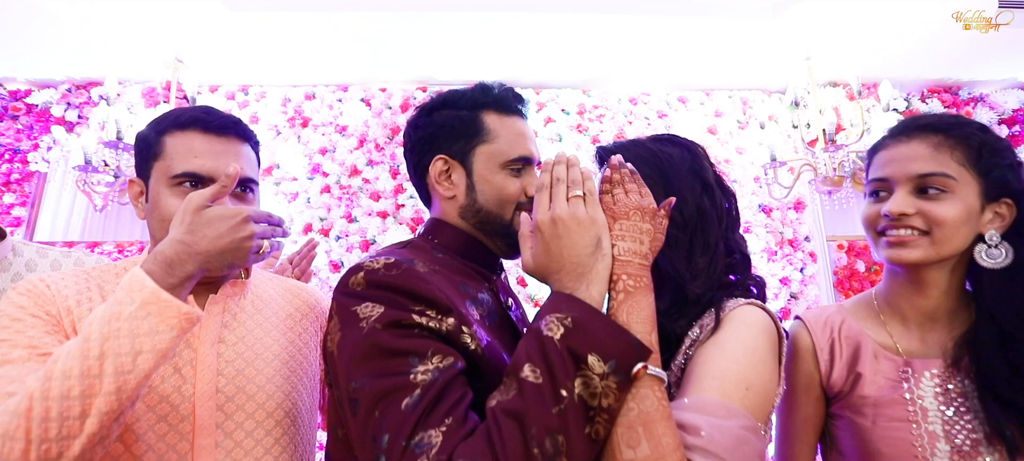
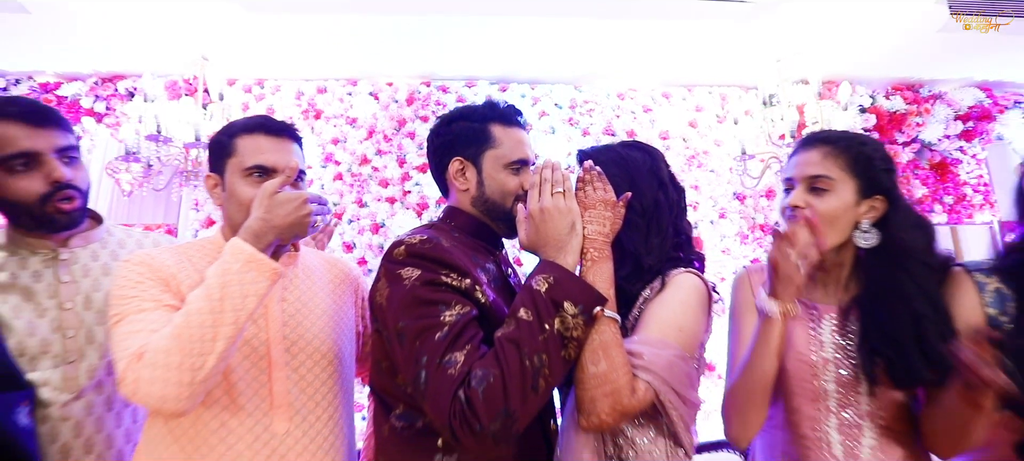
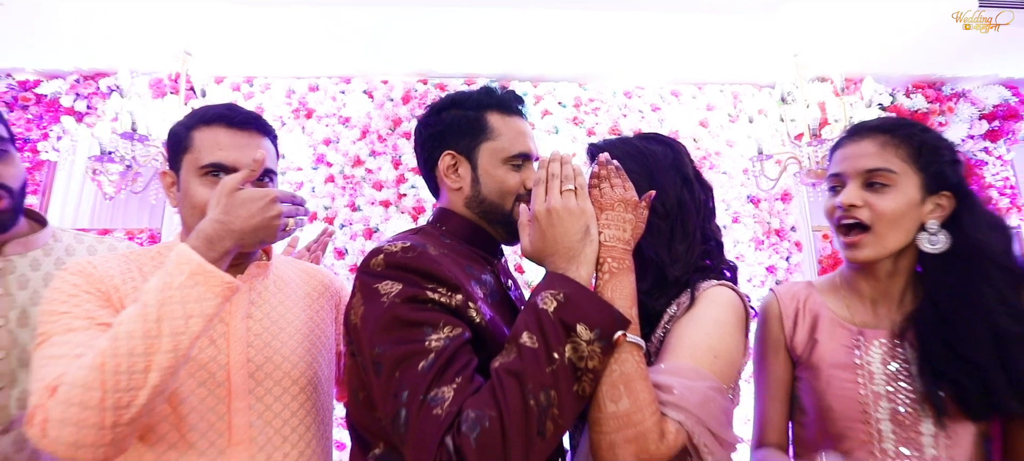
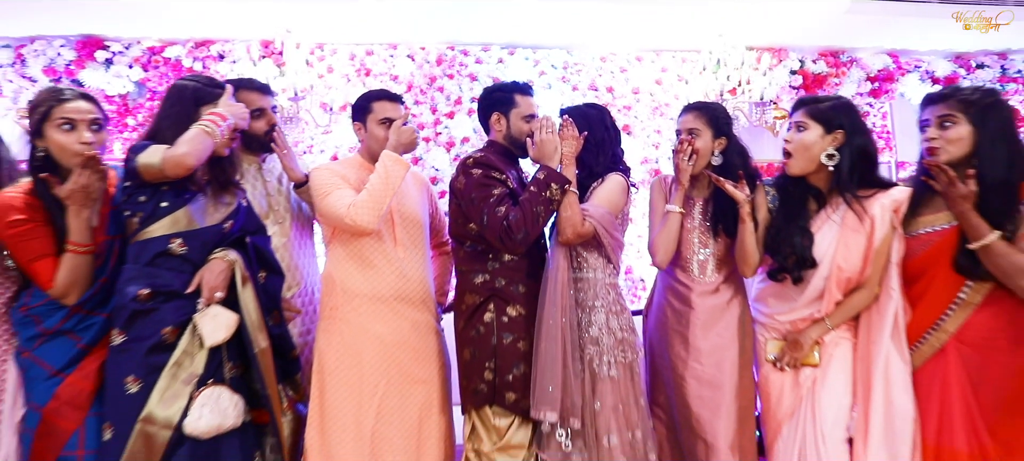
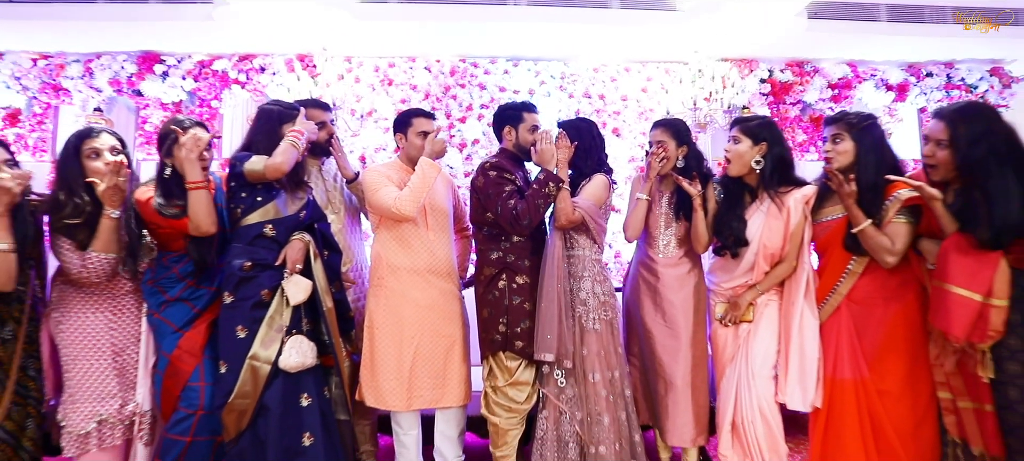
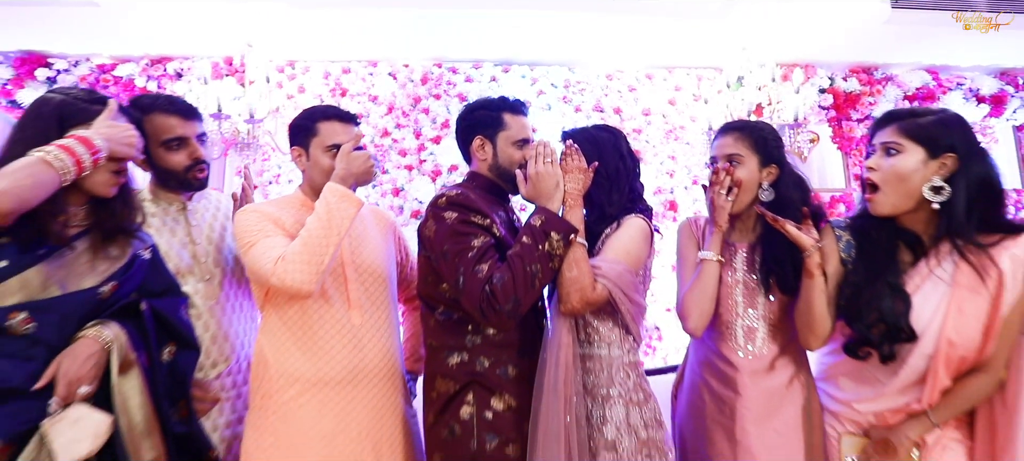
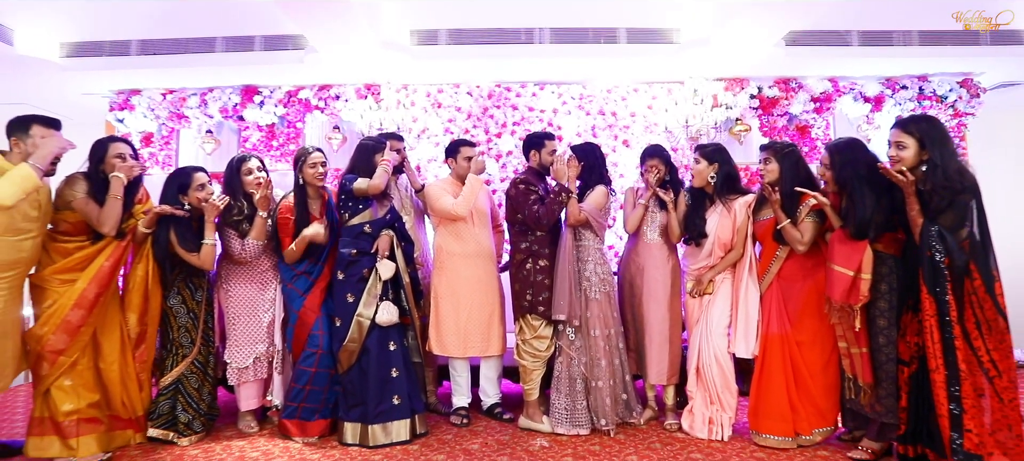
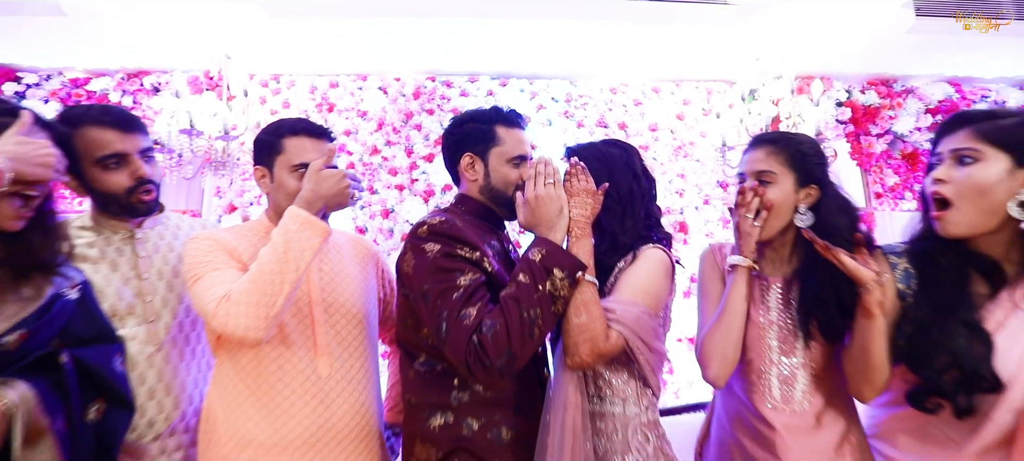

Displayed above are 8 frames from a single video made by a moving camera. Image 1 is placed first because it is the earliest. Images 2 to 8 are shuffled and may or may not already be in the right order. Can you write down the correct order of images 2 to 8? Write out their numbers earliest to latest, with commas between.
3, 2, 8, 6, 4, 5, 7
